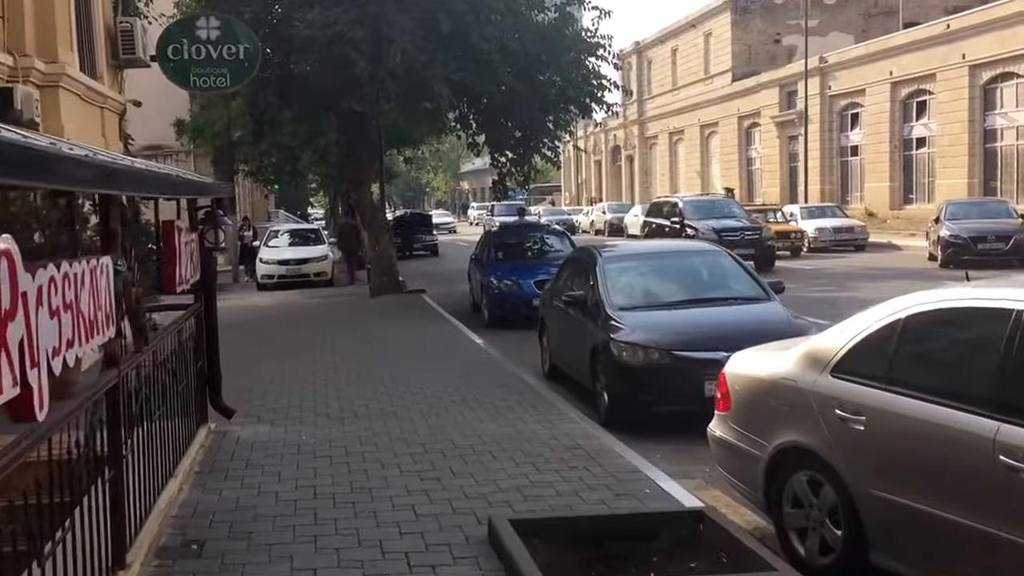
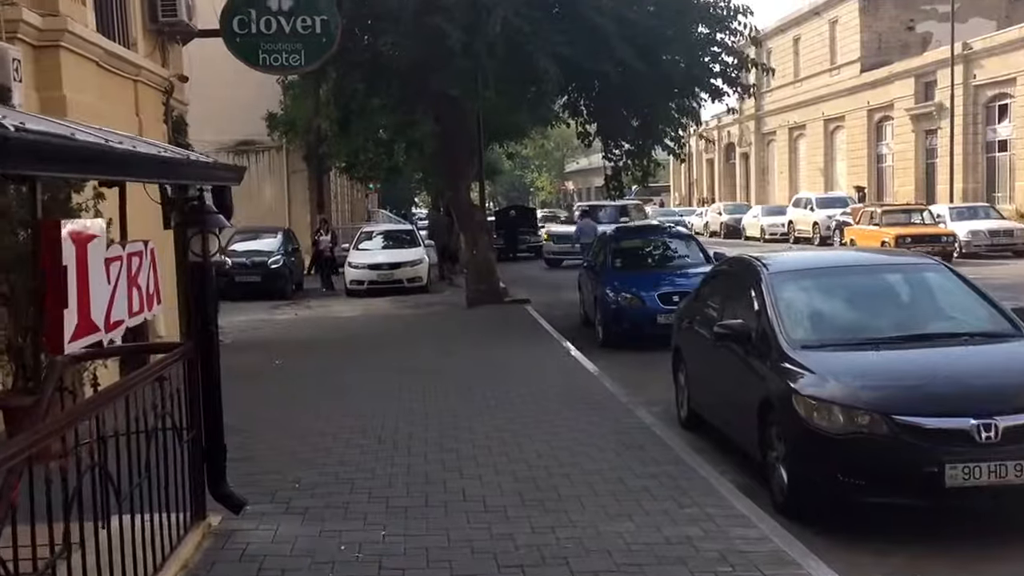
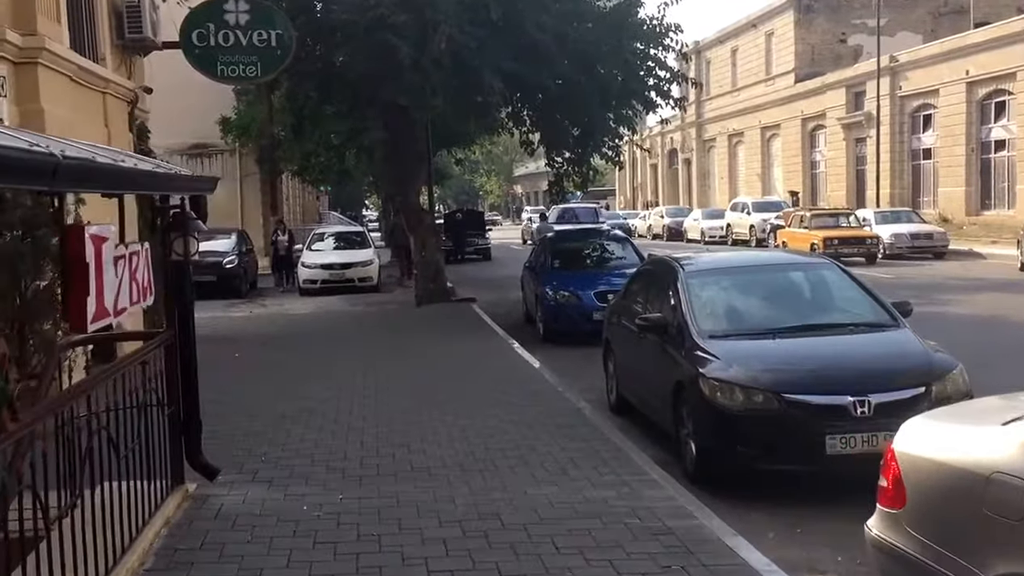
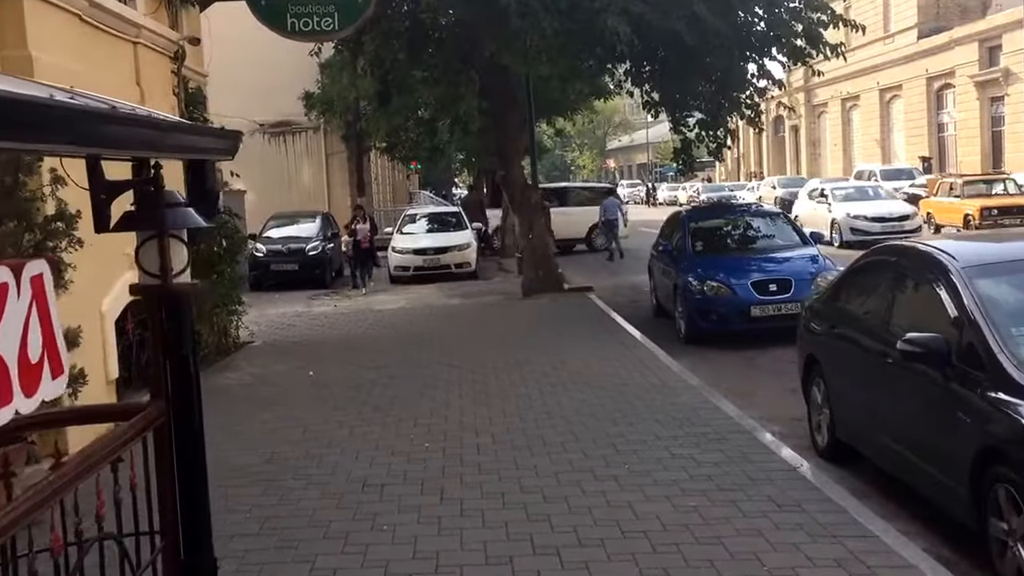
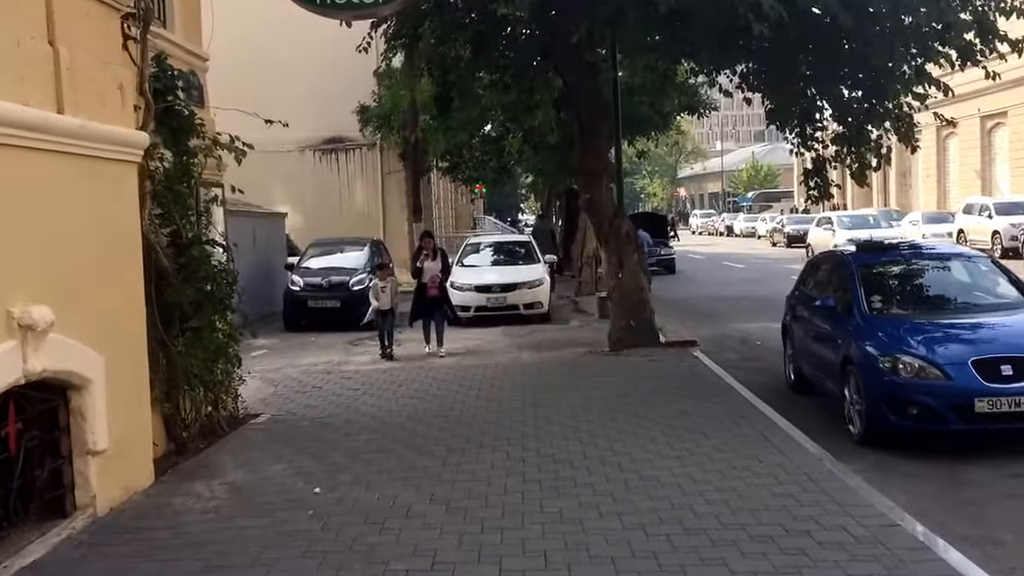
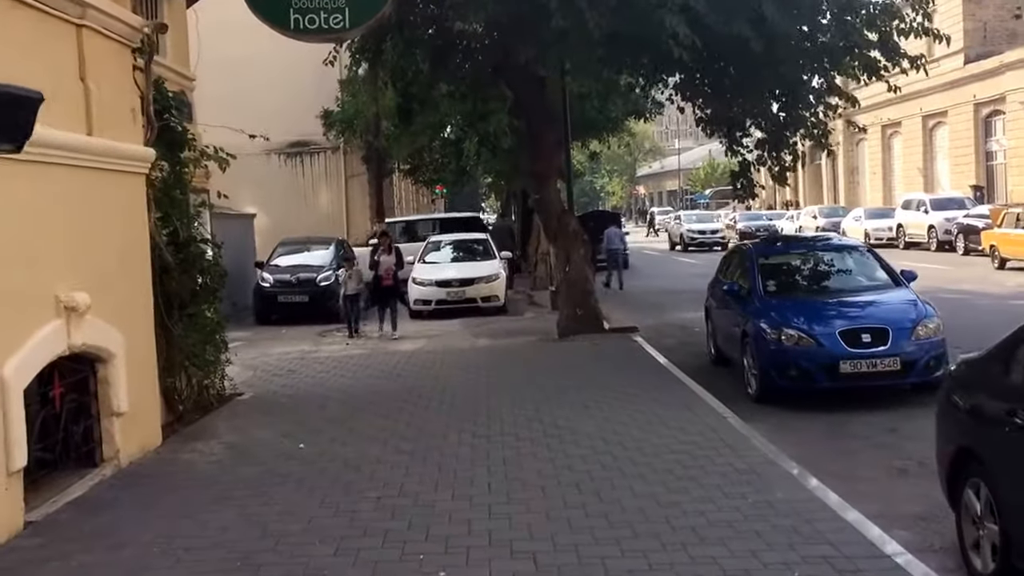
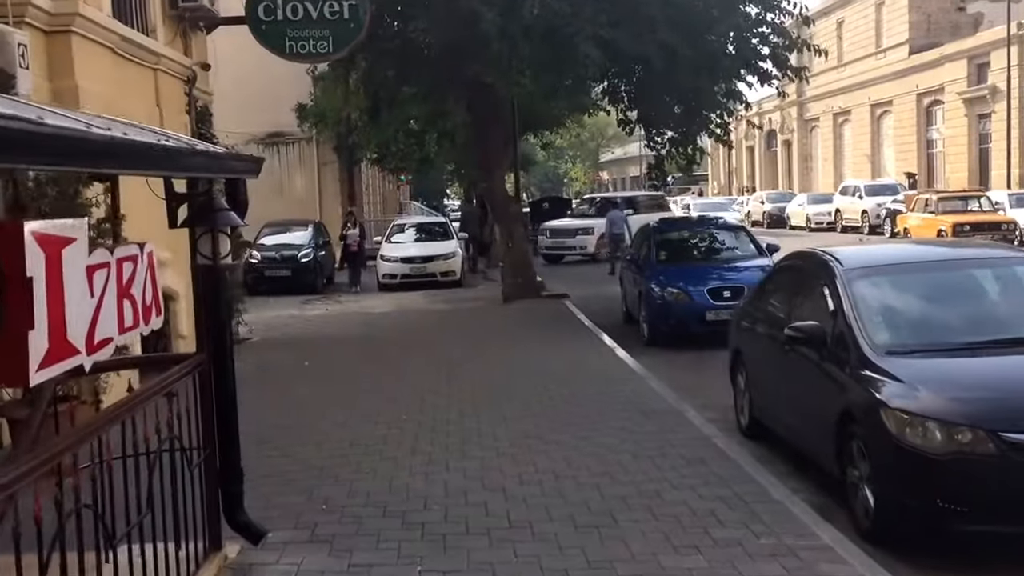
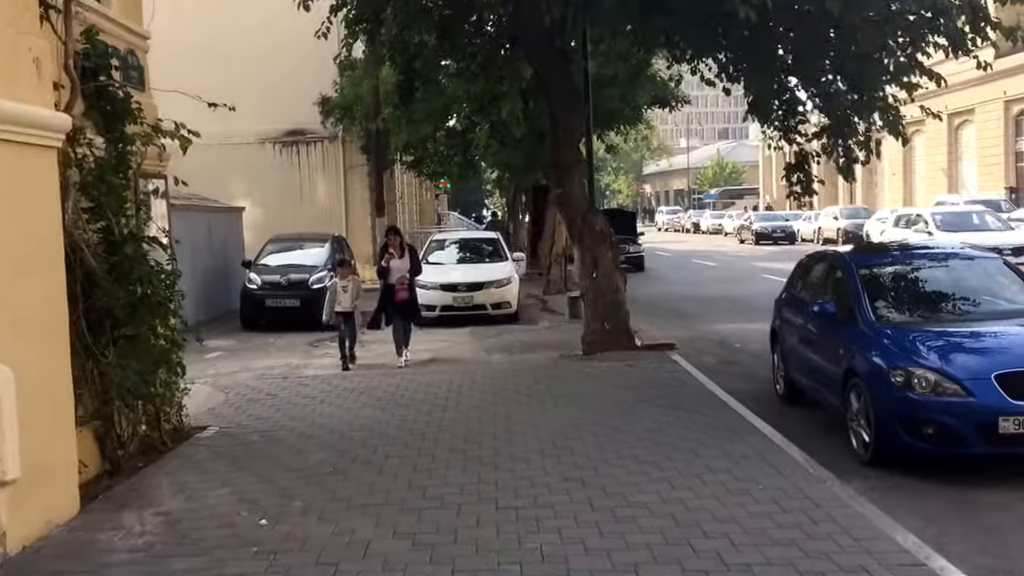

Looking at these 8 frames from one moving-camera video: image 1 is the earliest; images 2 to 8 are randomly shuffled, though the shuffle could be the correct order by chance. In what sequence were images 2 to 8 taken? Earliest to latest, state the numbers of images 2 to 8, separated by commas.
3, 2, 7, 4, 6, 5, 8
